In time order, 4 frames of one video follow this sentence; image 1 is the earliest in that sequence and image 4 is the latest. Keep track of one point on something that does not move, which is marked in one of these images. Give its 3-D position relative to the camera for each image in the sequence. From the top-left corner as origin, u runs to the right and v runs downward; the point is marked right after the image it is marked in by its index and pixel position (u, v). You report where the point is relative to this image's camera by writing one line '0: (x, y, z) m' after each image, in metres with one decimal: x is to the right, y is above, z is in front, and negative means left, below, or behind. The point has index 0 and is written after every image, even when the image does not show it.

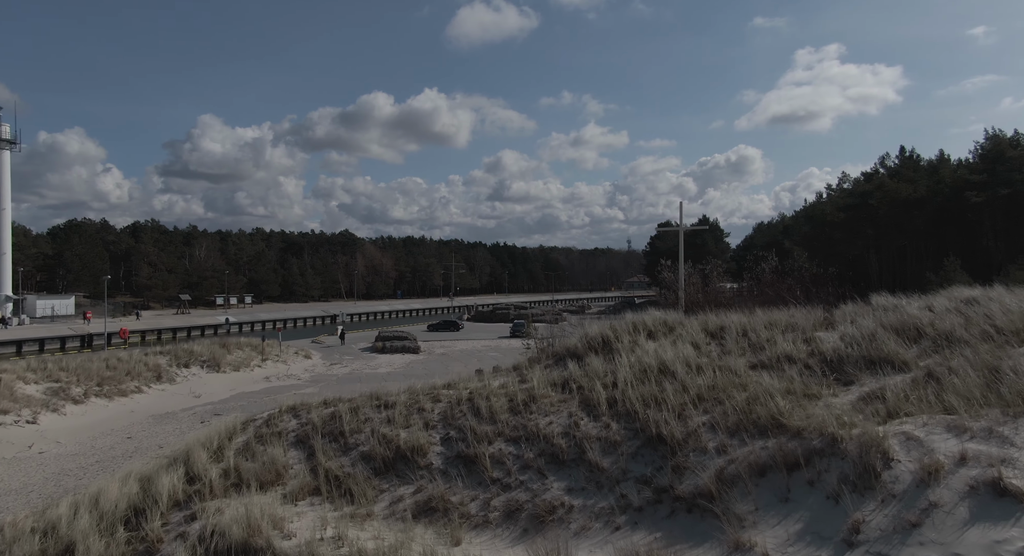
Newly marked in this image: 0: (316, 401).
0: (-3.1, -2.0, +10.5) m
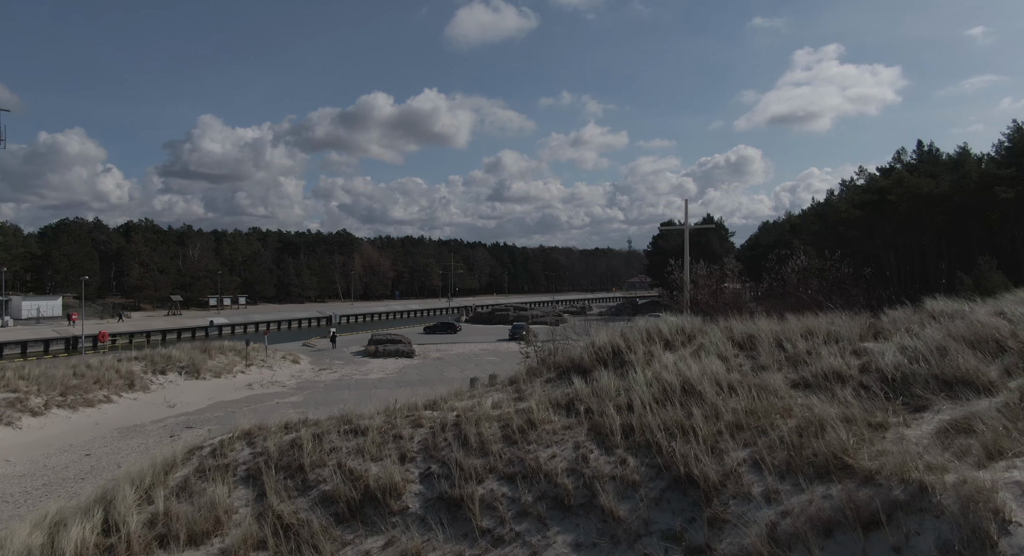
0: (-3.2, -2.0, +9.0) m
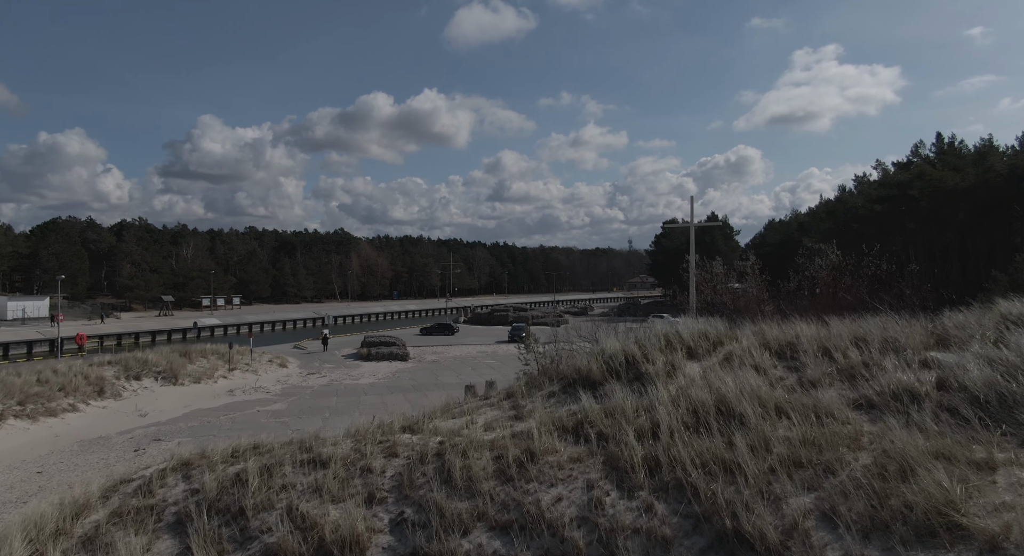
0: (-3.3, -1.9, +7.5) m
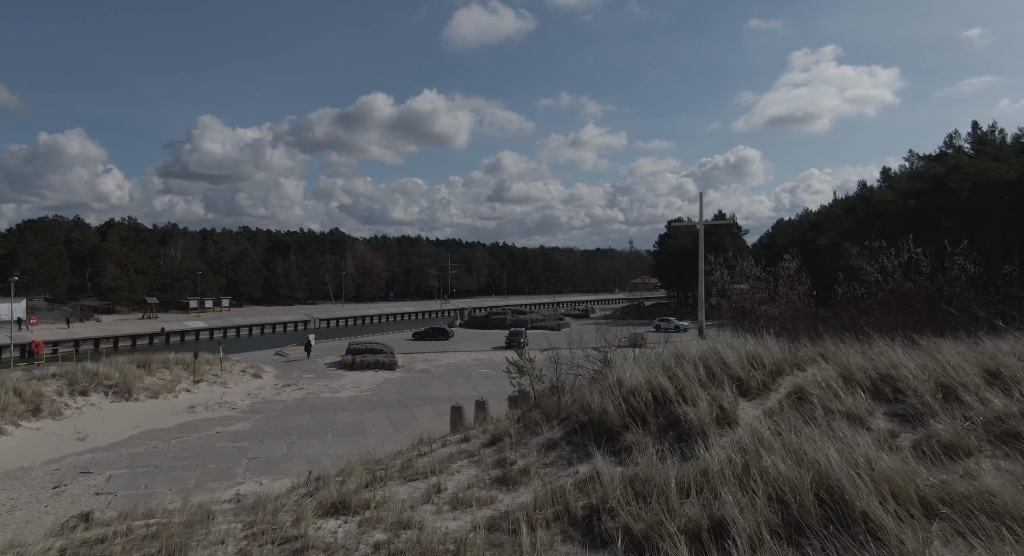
0: (-3.4, -2.0, +4.9) m
